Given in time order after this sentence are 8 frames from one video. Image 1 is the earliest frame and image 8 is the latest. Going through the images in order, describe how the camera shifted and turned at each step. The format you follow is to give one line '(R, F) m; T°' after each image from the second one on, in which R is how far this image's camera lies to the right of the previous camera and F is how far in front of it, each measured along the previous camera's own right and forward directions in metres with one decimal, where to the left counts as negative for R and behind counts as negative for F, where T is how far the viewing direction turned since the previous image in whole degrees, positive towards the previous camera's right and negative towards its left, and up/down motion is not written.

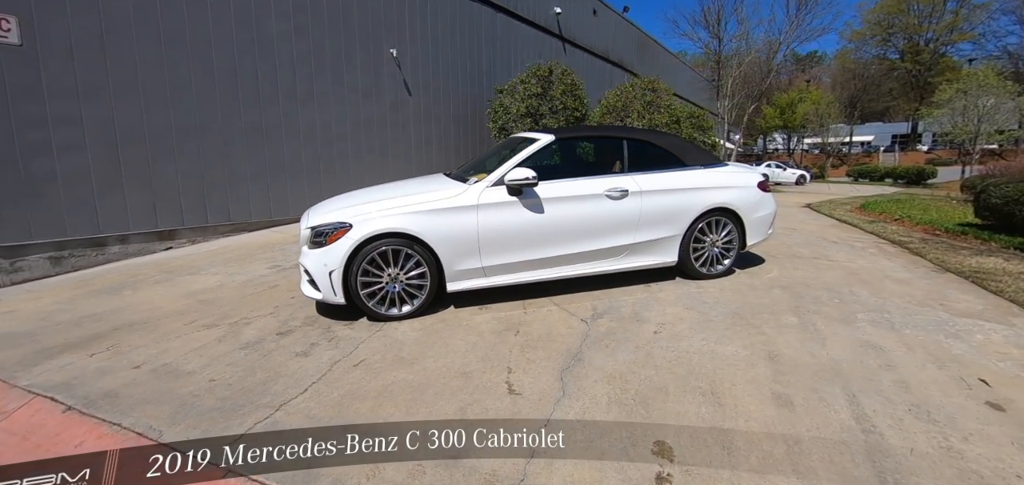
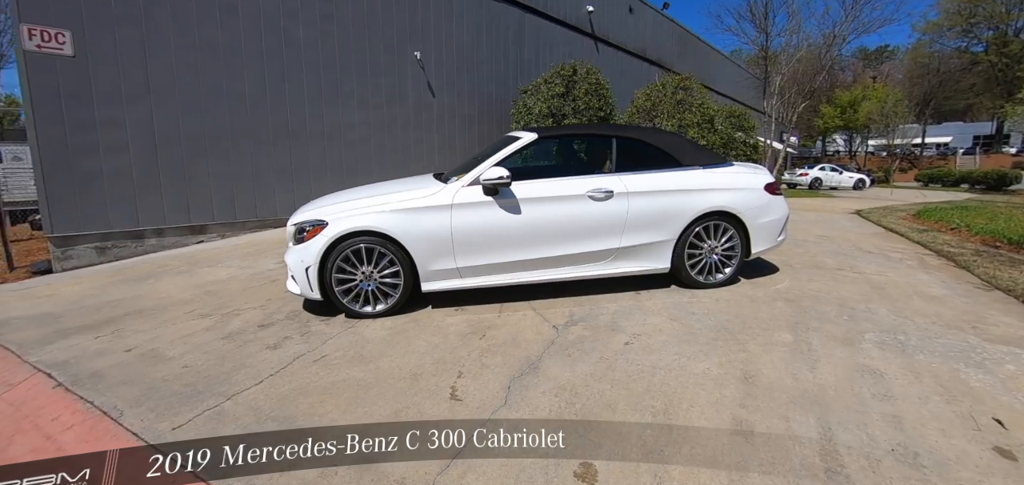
(+0.6, +0.1) m; -6°
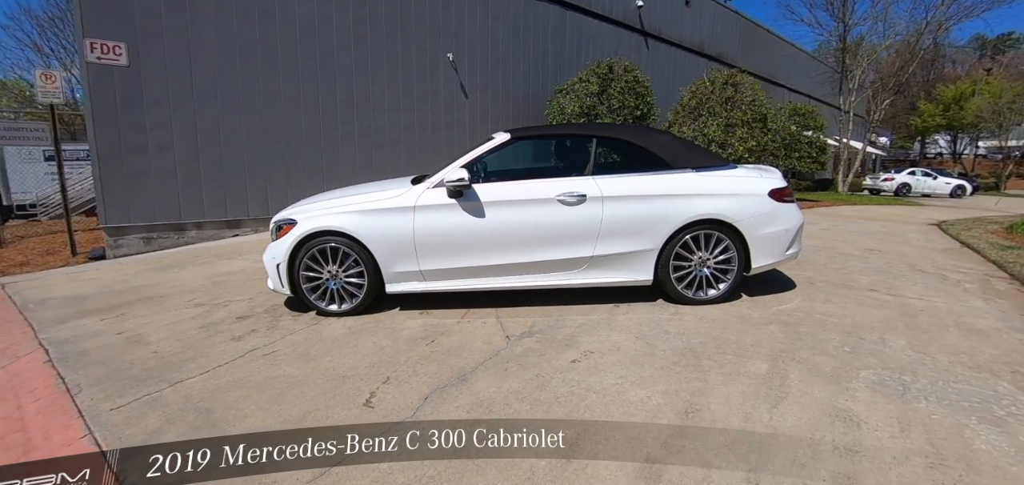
(+0.8, +0.2) m; -8°
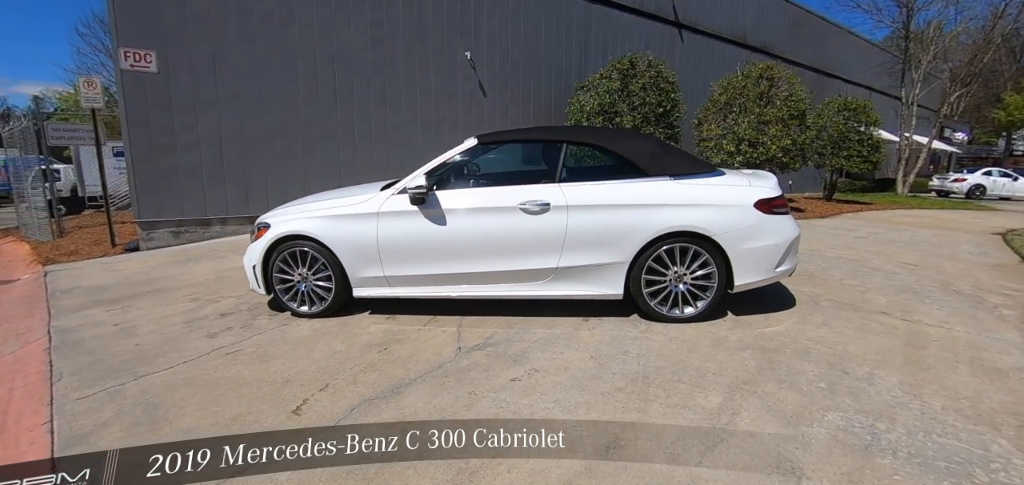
(+0.7, +0.1) m; -6°
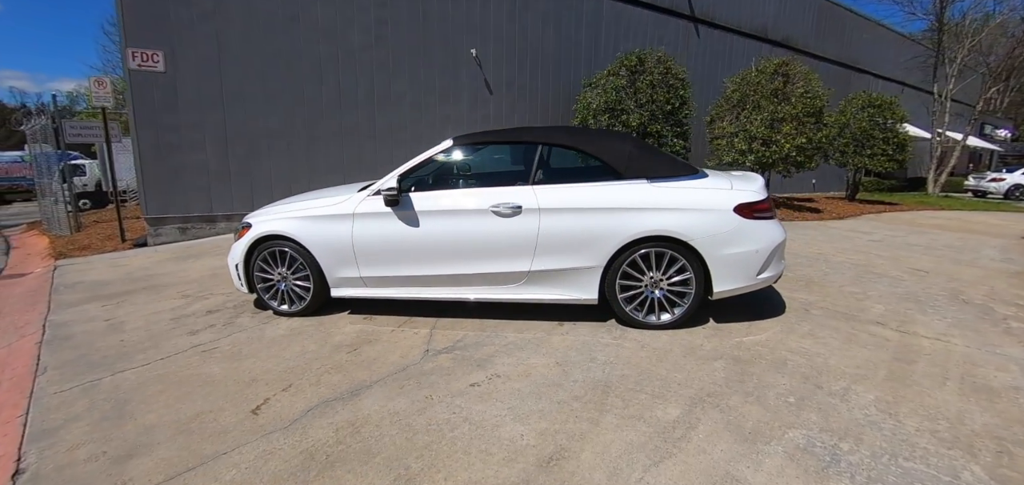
(+0.4, +0.1) m; -3°
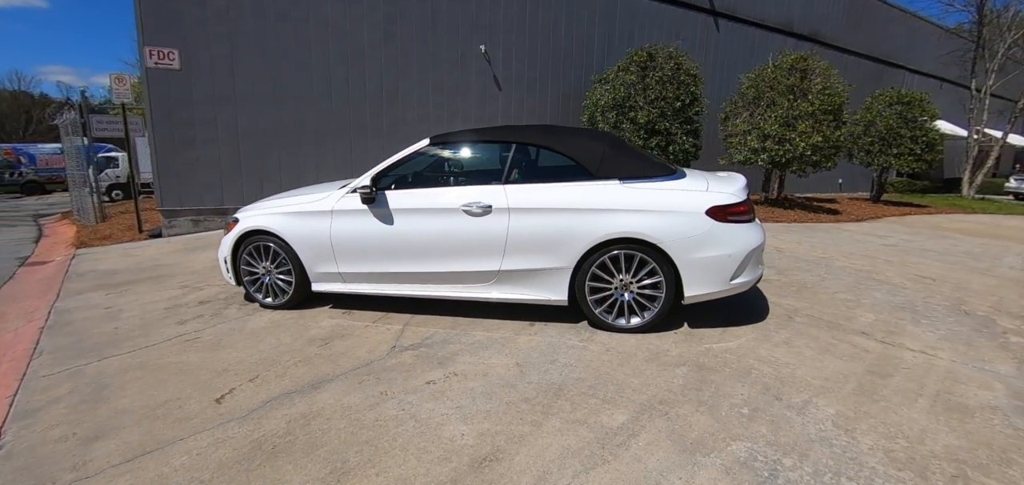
(+0.4, 0.0) m; -3°
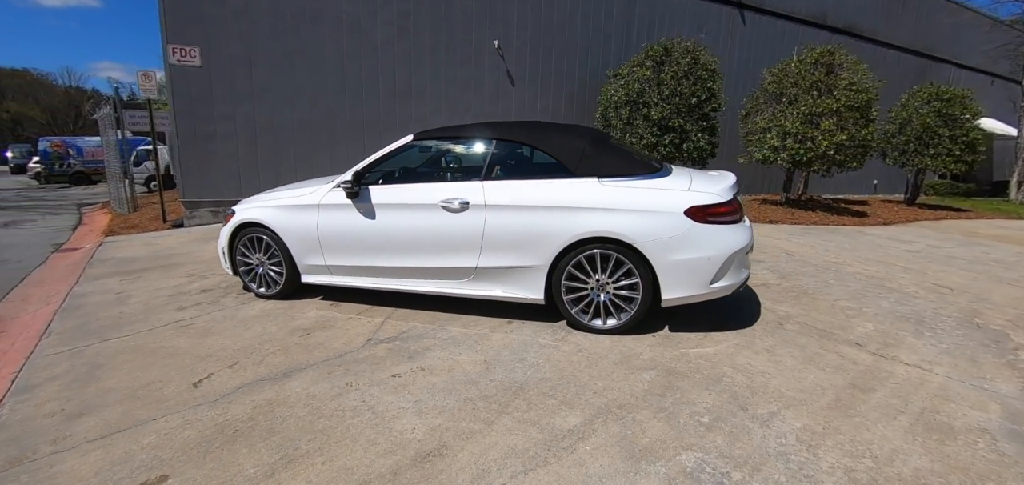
(+0.4, 0.0) m; -4°
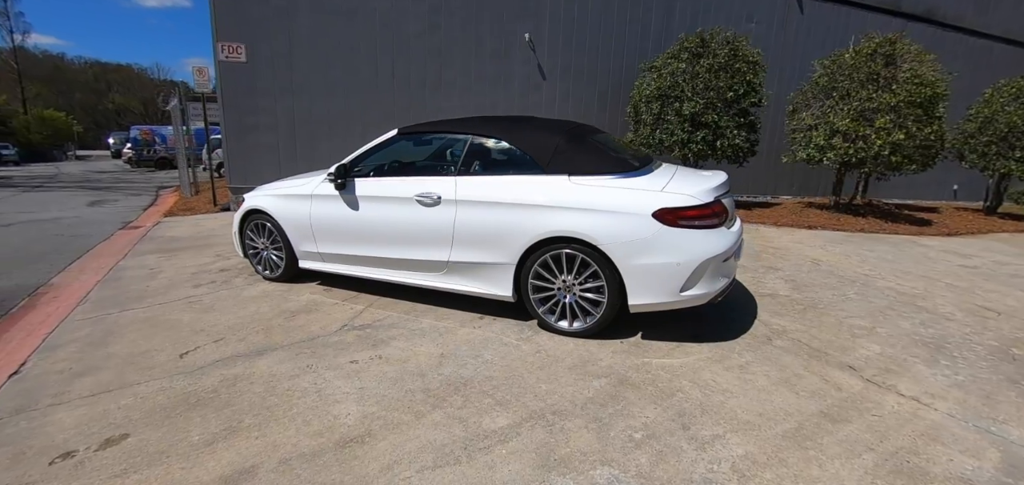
(+0.6, +0.1) m; -7°
